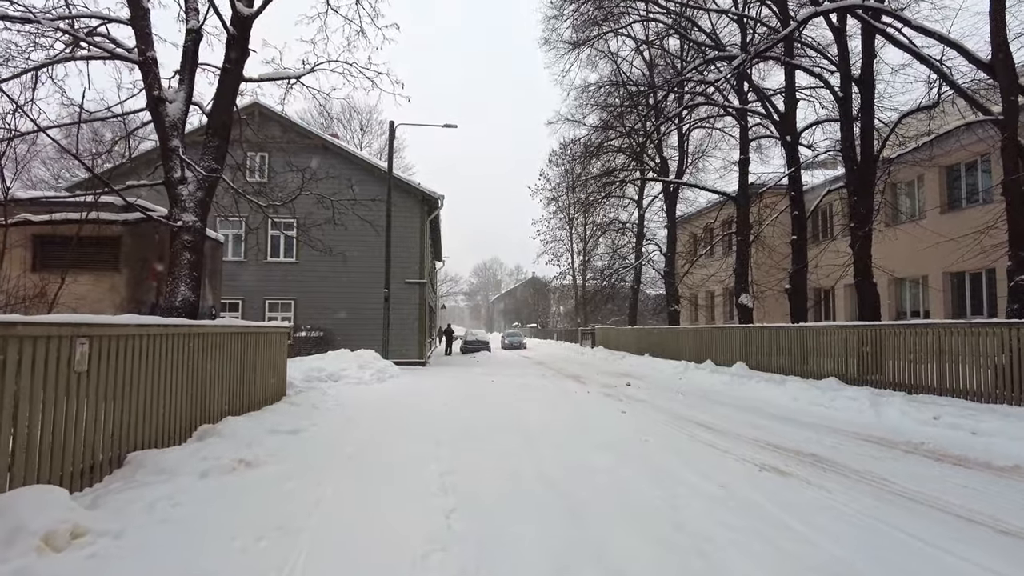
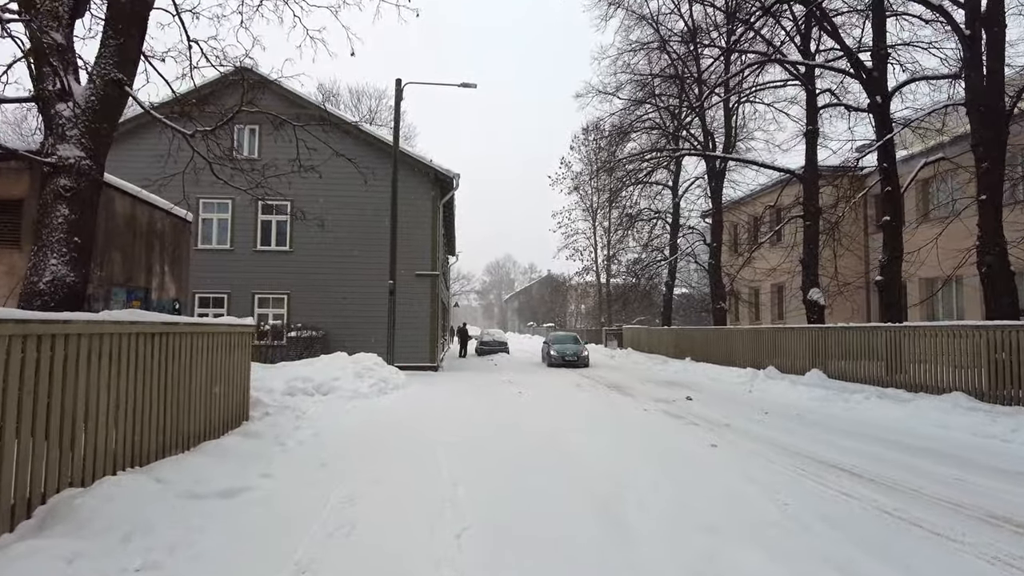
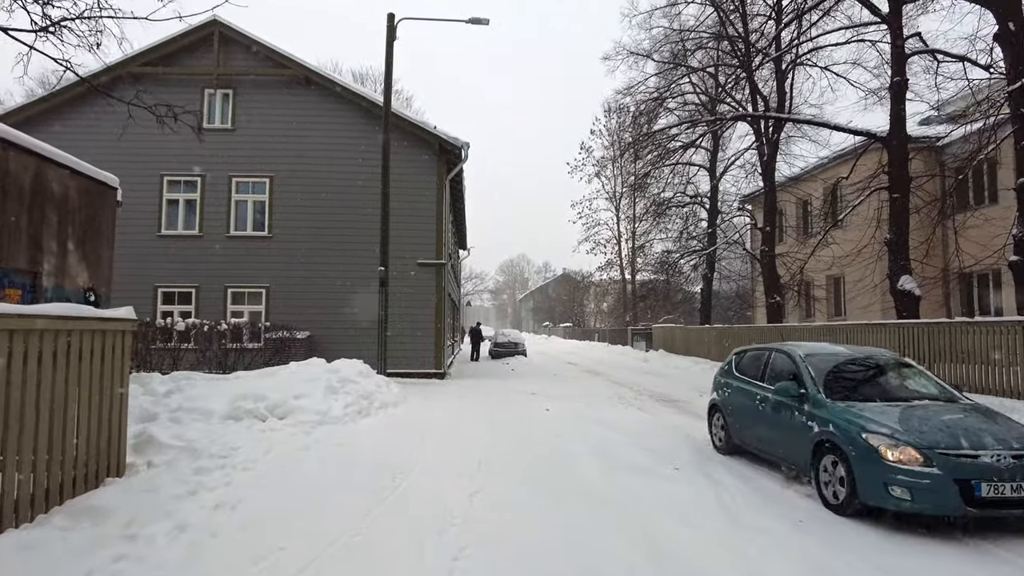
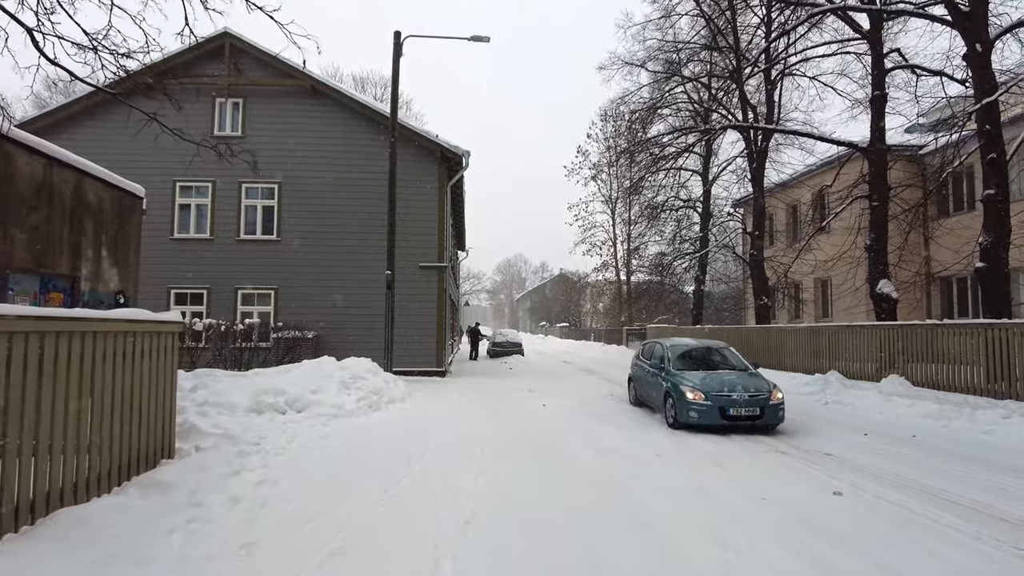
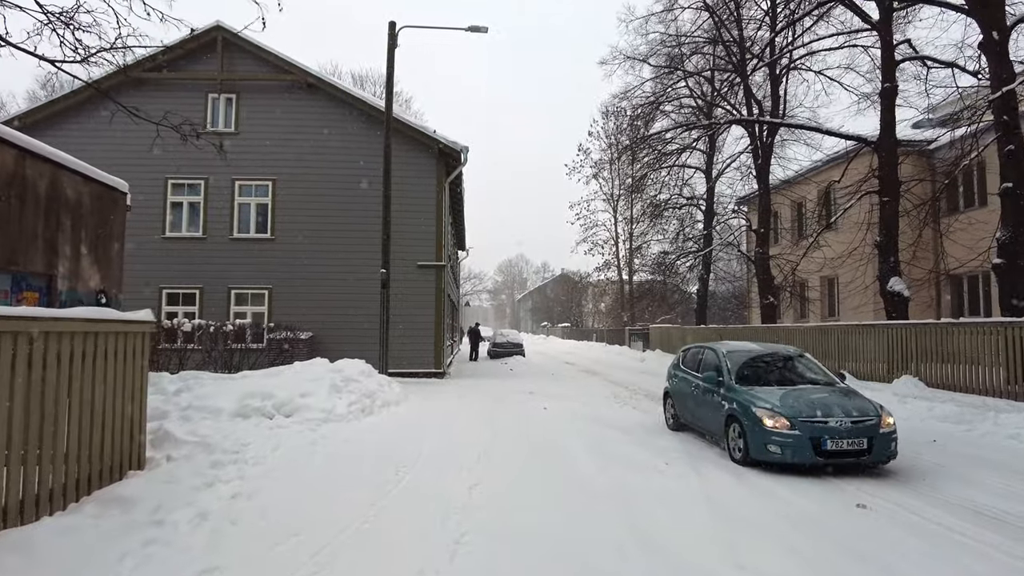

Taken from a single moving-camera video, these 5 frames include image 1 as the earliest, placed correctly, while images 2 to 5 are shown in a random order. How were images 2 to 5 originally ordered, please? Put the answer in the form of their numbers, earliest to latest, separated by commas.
2, 4, 5, 3
